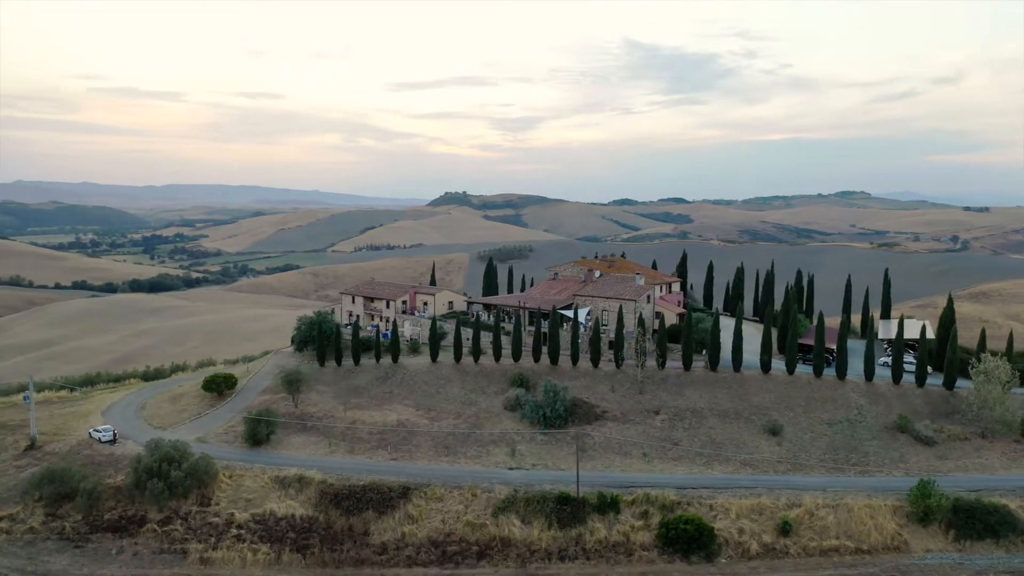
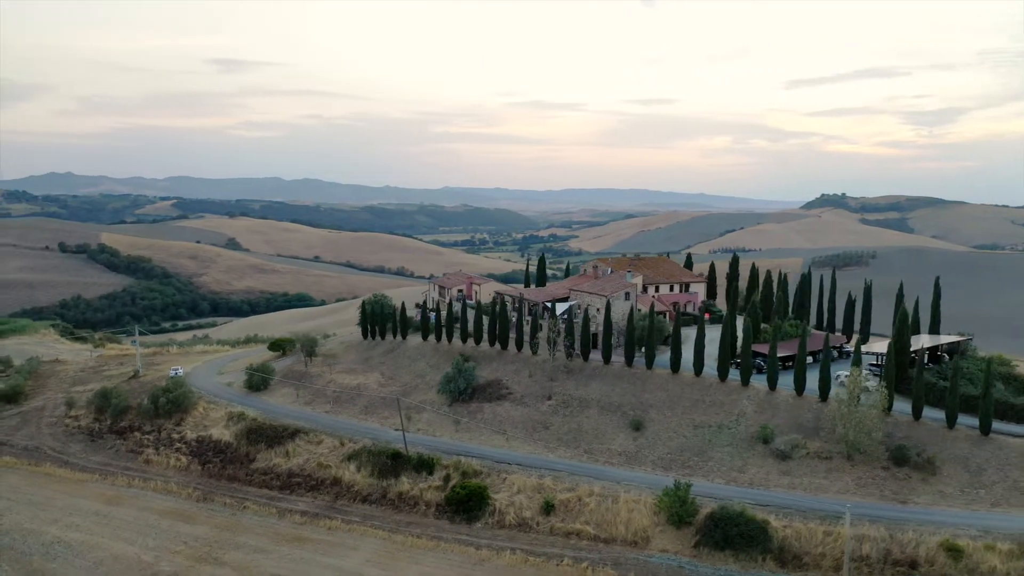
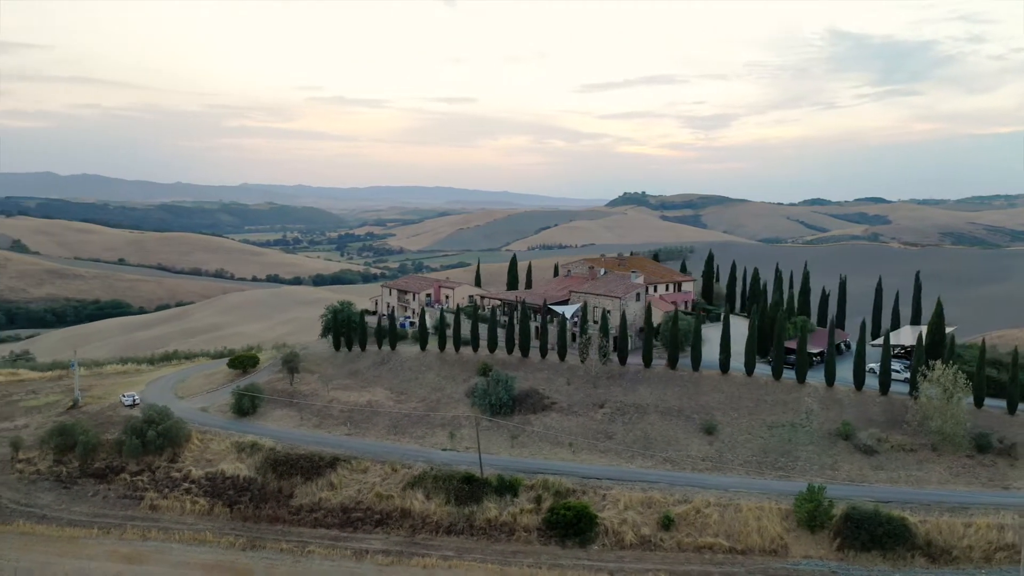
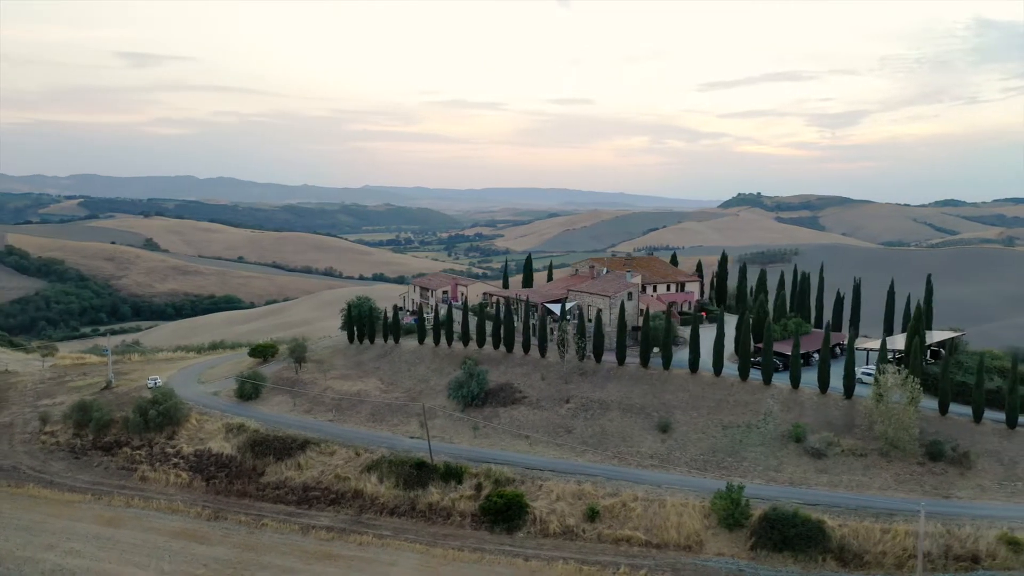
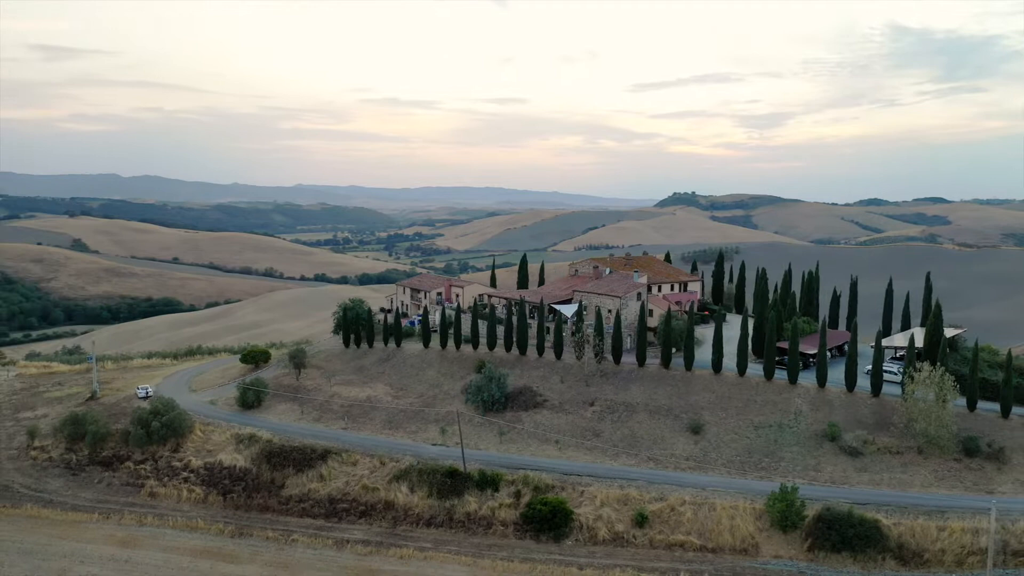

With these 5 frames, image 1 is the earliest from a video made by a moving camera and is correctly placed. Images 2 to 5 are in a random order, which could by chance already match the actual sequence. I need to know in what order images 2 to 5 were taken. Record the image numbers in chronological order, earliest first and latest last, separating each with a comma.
3, 5, 4, 2
